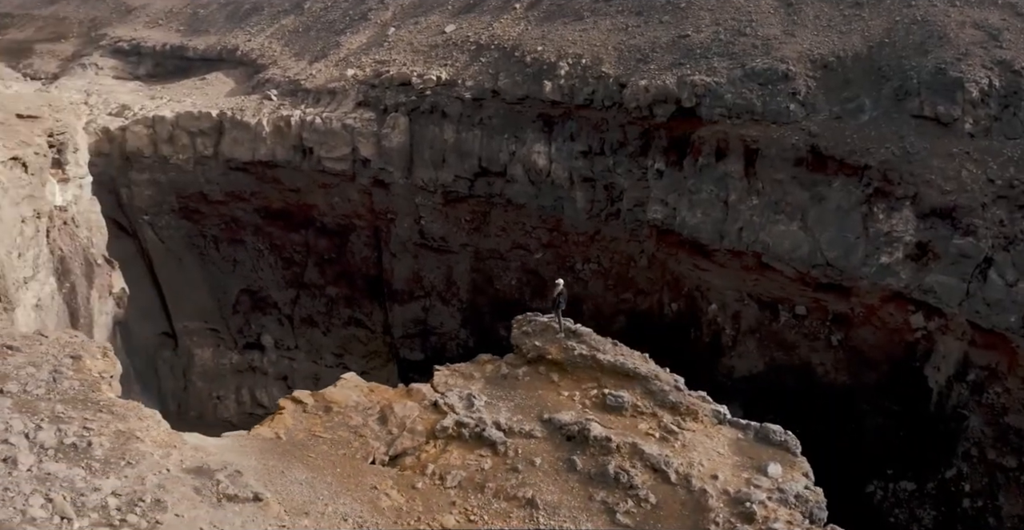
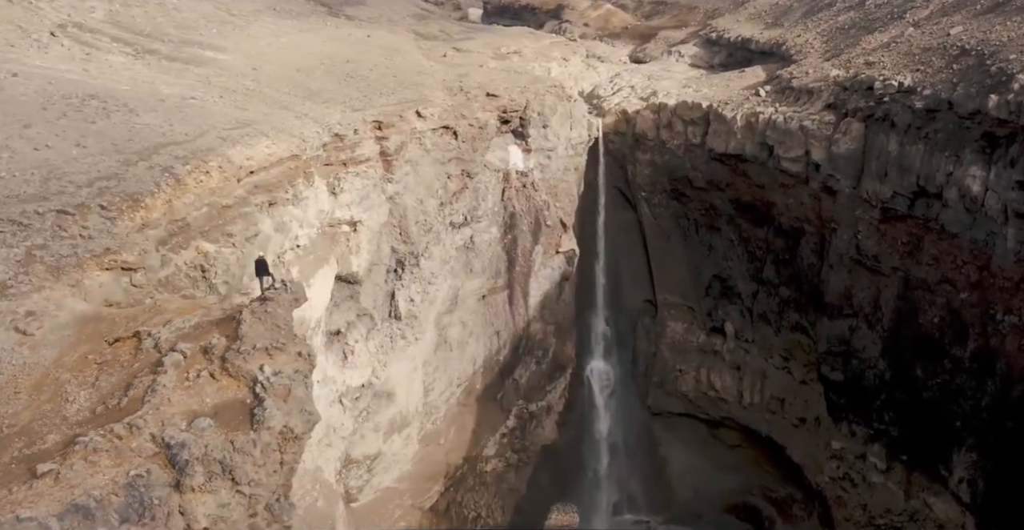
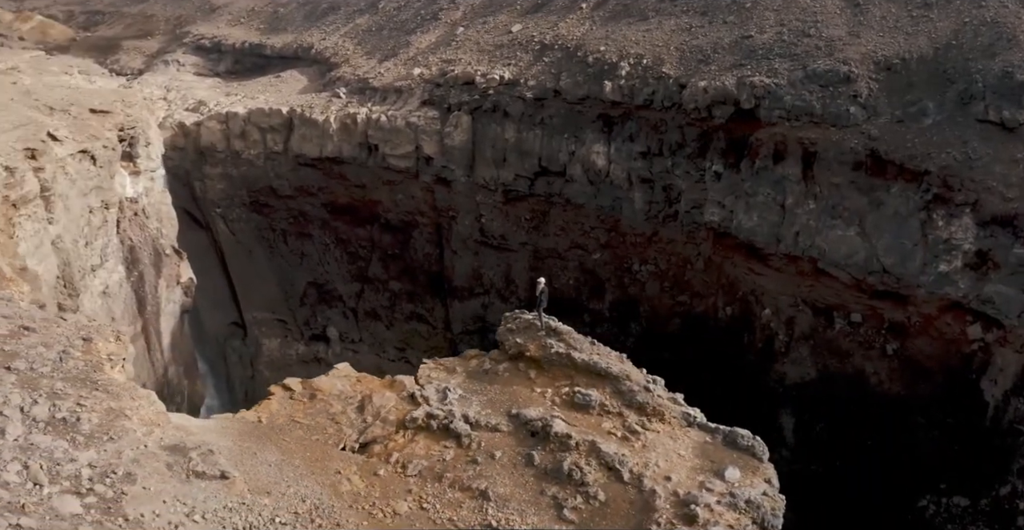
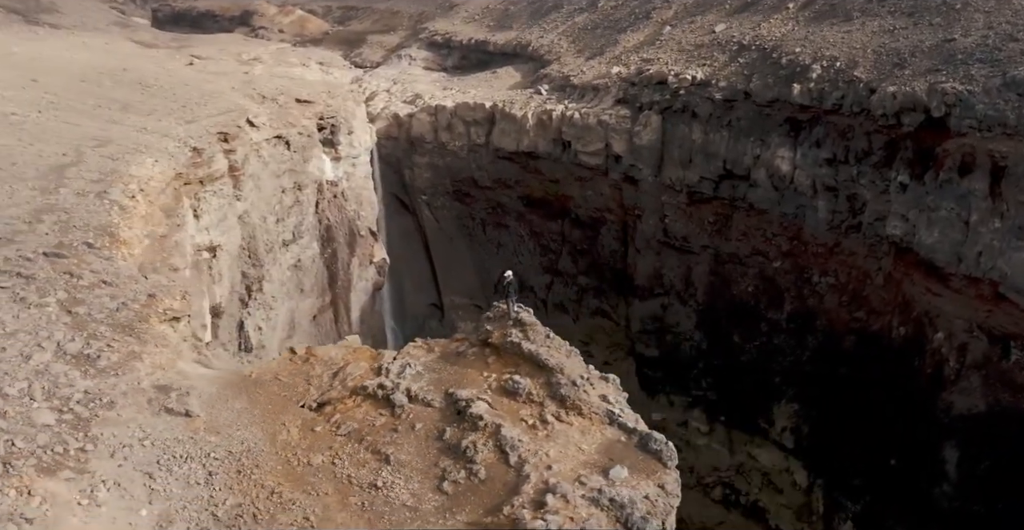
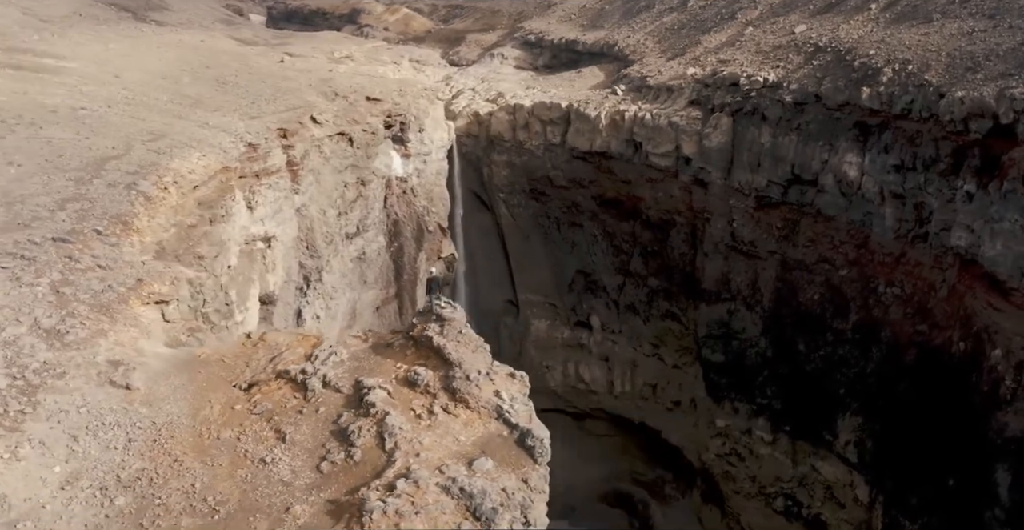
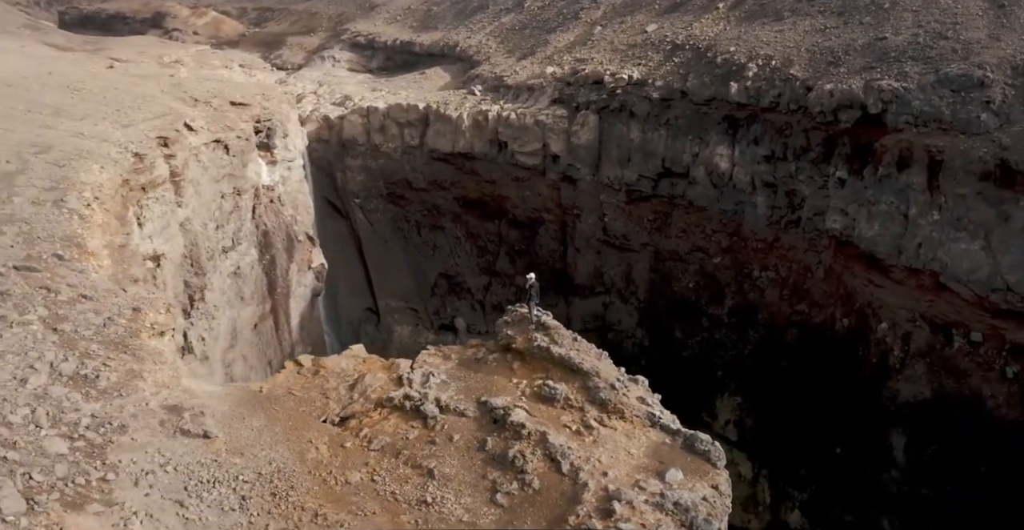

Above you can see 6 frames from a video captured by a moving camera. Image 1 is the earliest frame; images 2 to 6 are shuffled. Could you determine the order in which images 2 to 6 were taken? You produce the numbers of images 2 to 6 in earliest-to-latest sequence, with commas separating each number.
3, 6, 4, 5, 2
